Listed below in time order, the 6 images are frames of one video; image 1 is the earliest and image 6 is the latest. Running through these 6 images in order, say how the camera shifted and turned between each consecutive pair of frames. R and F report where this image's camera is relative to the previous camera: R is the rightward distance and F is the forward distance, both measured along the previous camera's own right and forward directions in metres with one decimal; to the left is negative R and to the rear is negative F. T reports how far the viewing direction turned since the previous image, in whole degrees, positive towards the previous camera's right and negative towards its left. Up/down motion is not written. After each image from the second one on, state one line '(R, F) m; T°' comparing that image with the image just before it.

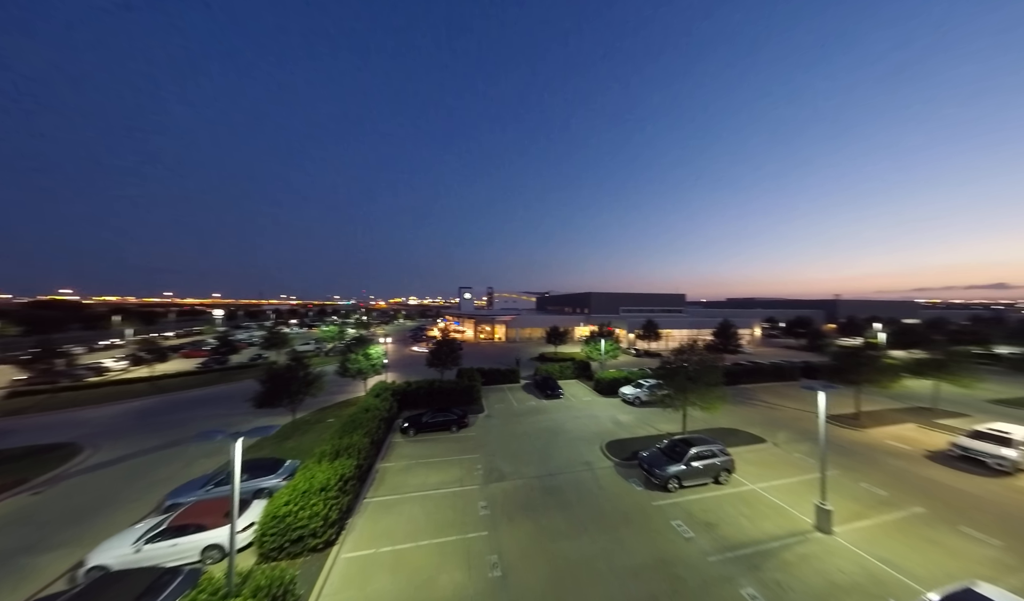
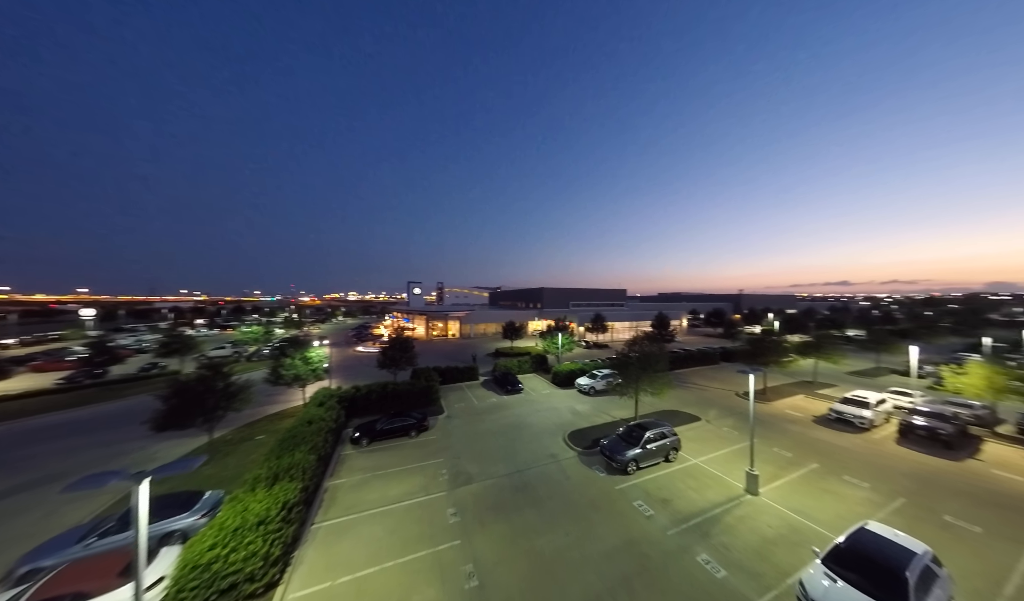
(-0.6, +0.4) m; +10°
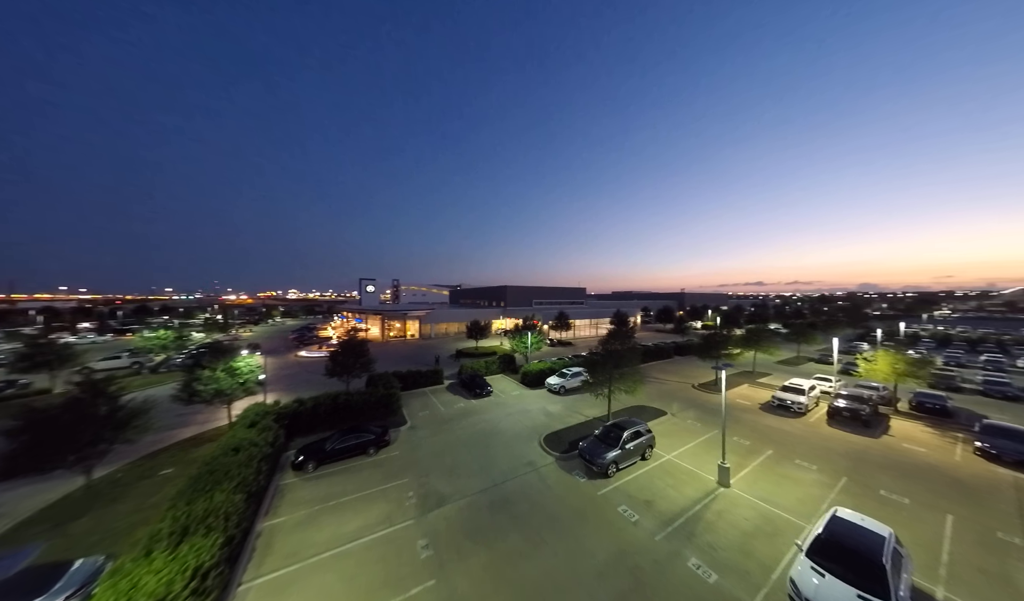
(-0.6, +1.0) m; +8°
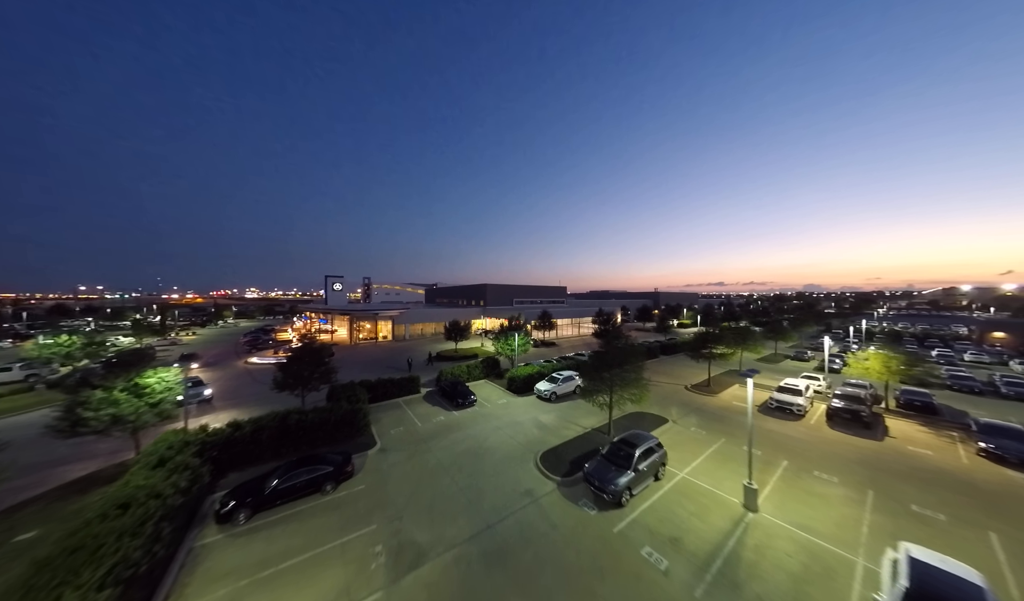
(-0.6, +1.9) m; +5°
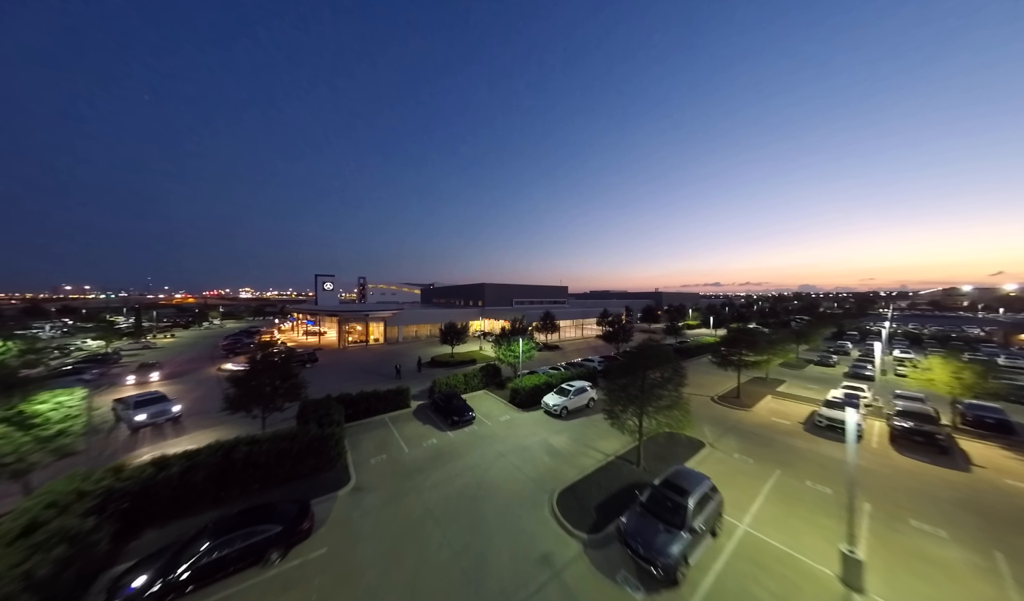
(-0.3, +2.4) m; 0°
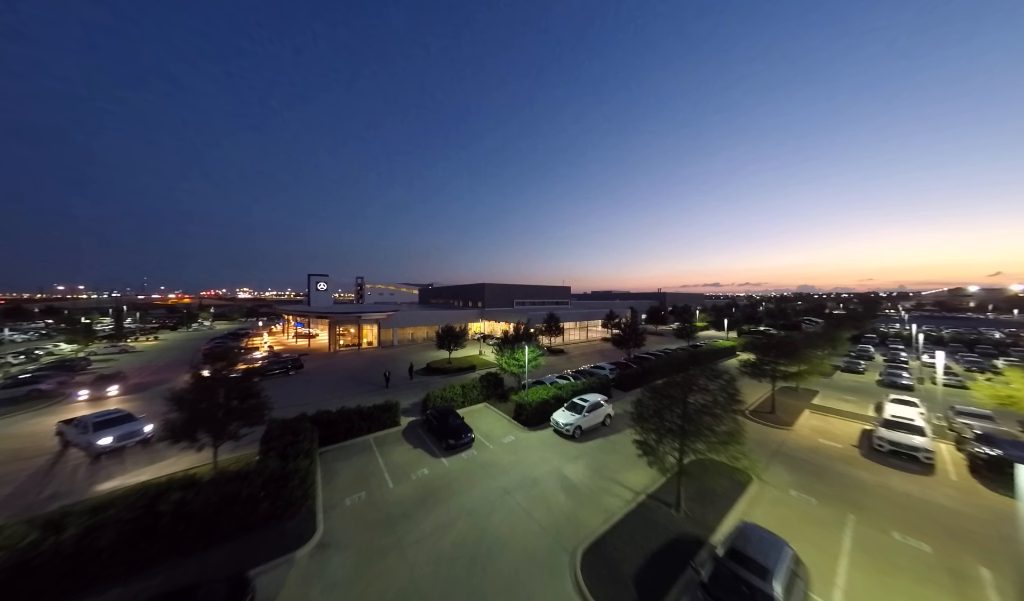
(-0.2, +2.0) m; 0°
